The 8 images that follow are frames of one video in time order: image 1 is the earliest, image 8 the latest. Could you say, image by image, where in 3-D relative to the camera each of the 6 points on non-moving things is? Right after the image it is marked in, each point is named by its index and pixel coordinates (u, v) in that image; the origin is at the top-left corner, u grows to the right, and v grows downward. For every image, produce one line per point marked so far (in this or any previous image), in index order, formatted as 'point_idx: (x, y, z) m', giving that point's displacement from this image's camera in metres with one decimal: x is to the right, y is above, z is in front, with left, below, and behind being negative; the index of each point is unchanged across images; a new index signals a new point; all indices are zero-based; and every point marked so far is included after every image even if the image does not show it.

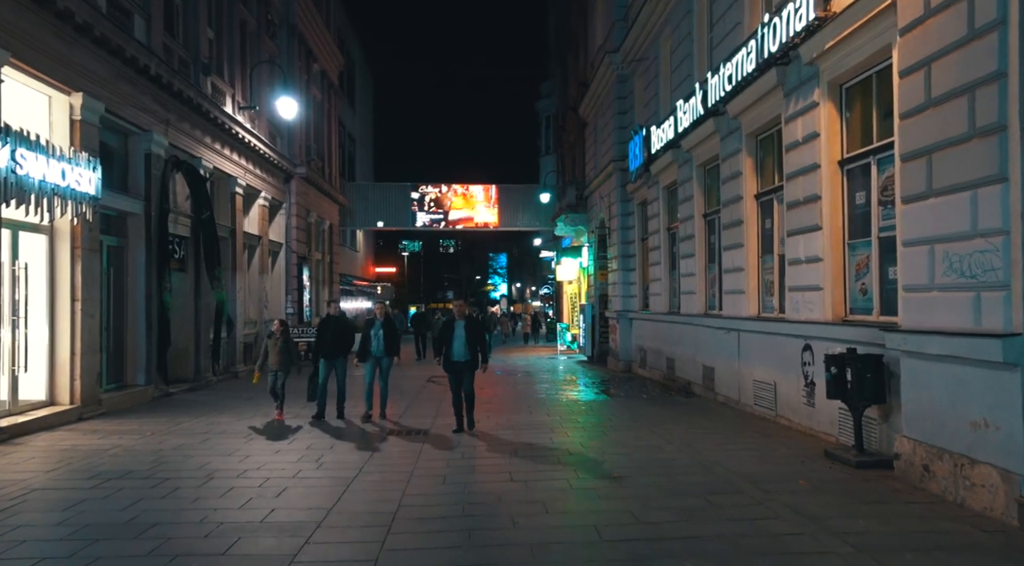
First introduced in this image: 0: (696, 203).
0: (+3.4, +1.5, +14.9) m
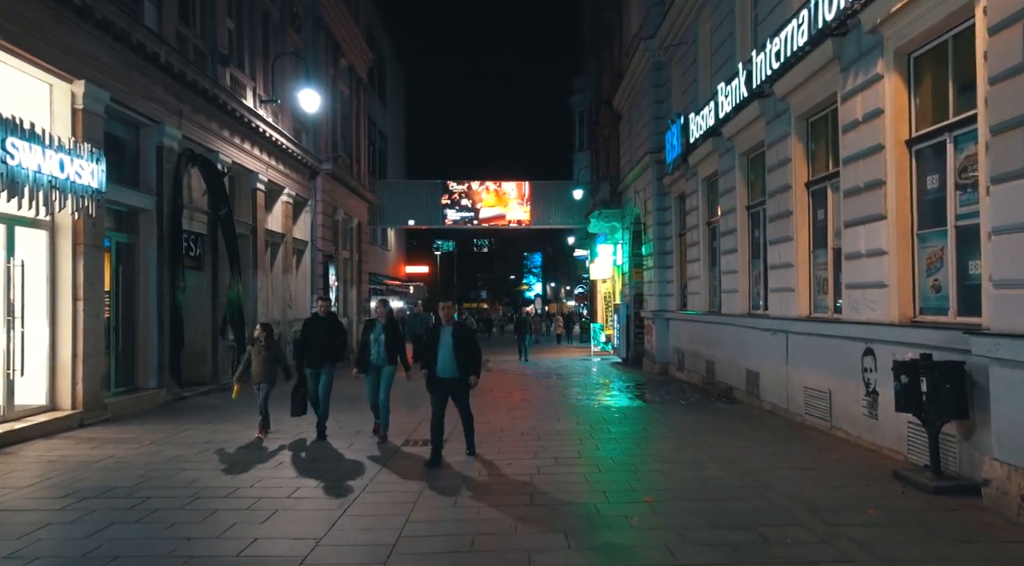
0: (+3.9, +1.5, +13.8) m
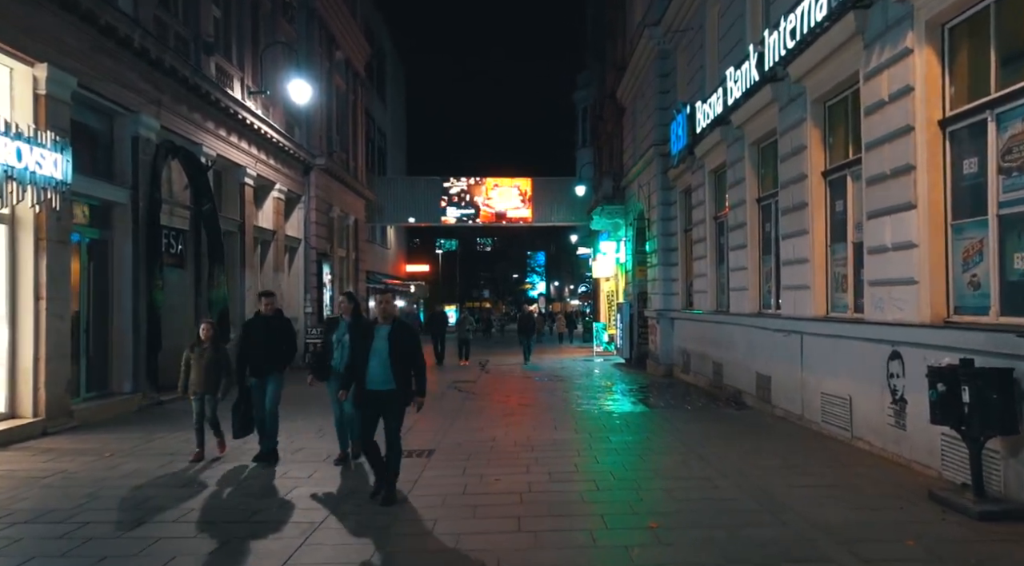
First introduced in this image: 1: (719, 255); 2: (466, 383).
0: (+3.8, +1.6, +13.0) m
1: (+4.1, +0.5, +15.7) m
2: (-1.0, -2.2, +17.4) m
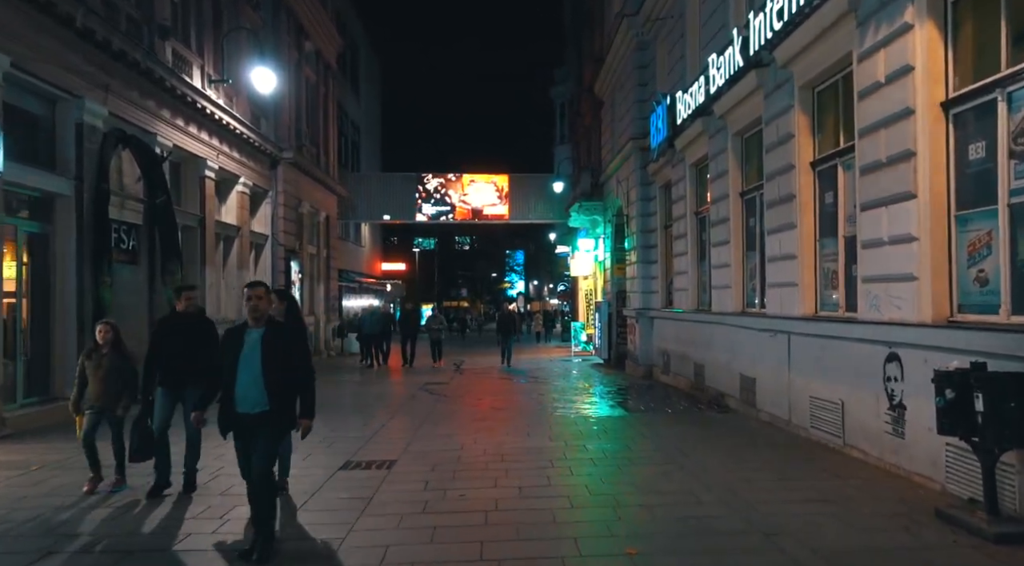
0: (+3.4, +1.6, +12.4) m
1: (+3.5, +0.6, +15.1) m
2: (-1.6, -2.1, +16.7) m
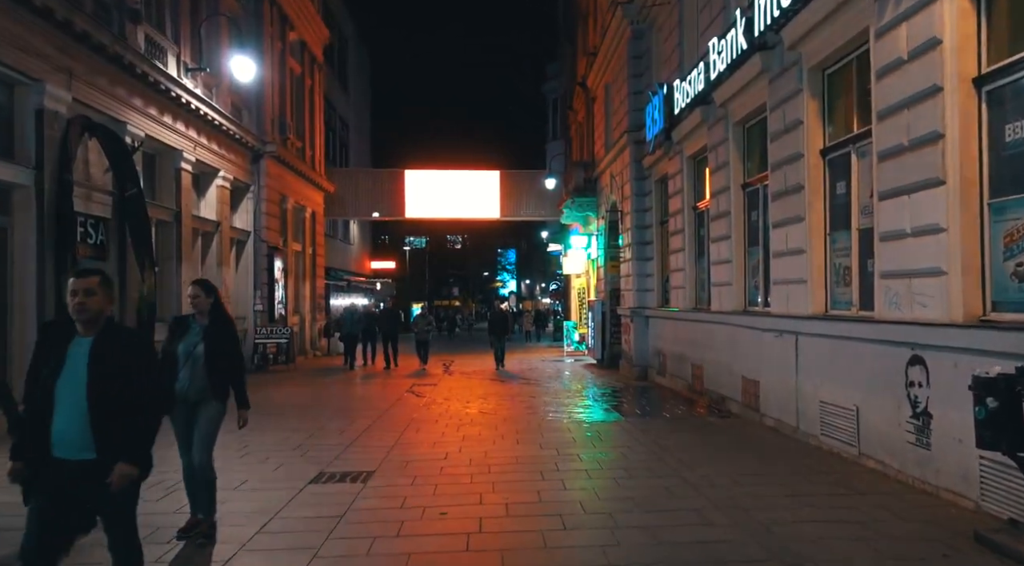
0: (+3.2, +1.7, +11.7) m
1: (+3.3, +0.6, +14.4) m
2: (-1.8, -2.1, +16.0) m
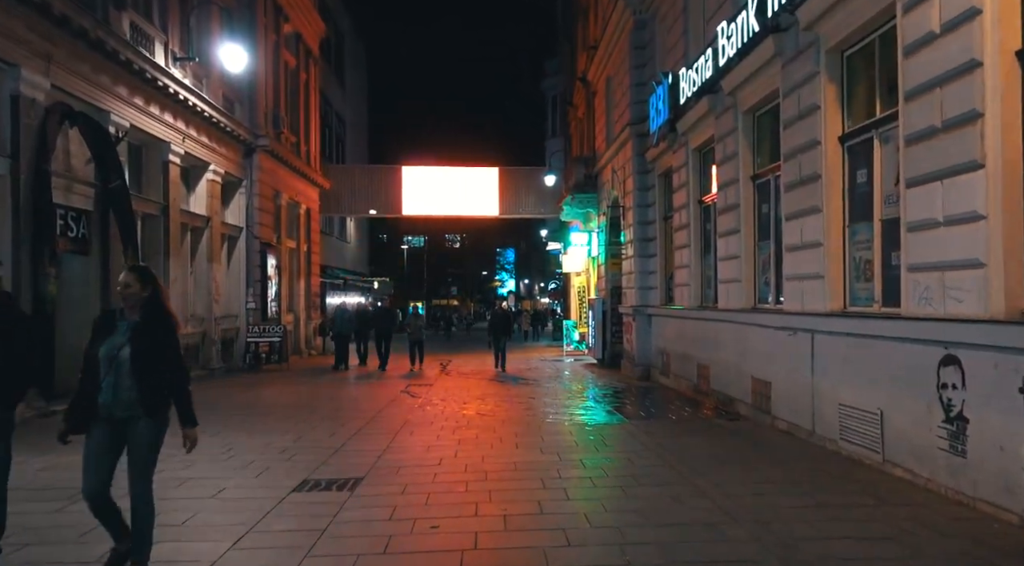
0: (+3.2, +1.7, +11.2) m
1: (+3.3, +0.7, +13.9) m
2: (-1.8, -2.0, +15.4) m
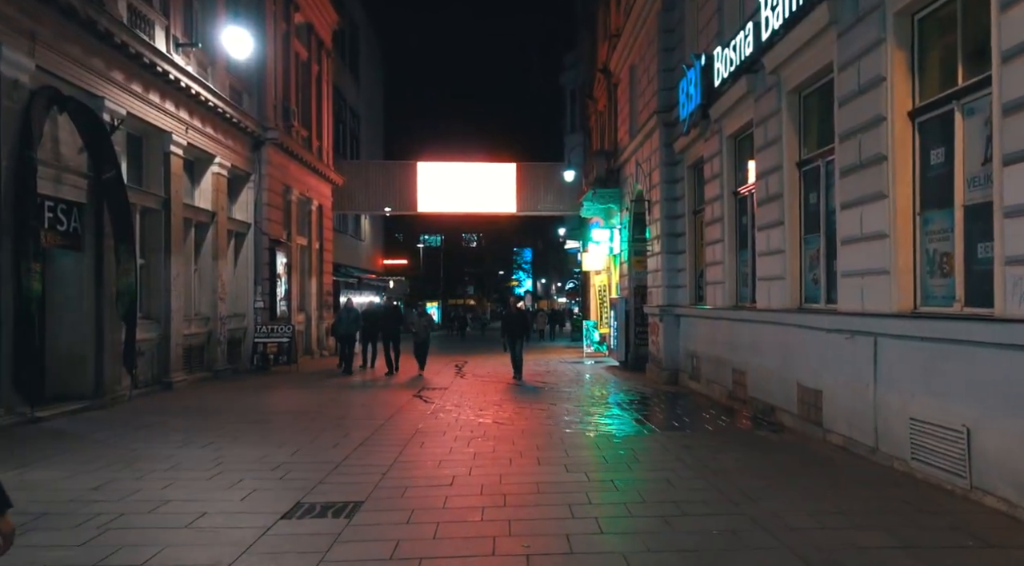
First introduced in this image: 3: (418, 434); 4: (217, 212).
0: (+3.5, +1.7, +10.2) m
1: (+3.6, +0.7, +12.8) m
2: (-1.4, -2.0, +14.5) m
3: (-1.2, -1.9, +10.0) m
4: (-6.8, +1.6, +18.4) m
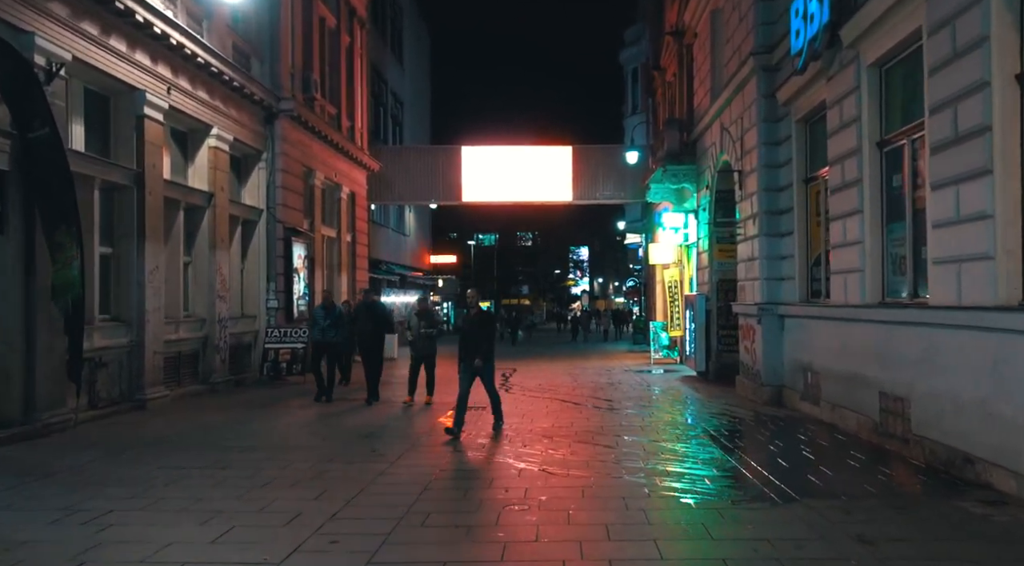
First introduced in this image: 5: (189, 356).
0: (+3.9, +1.9, +6.5) m
1: (+4.3, +0.9, +9.1) m
2: (-0.7, -1.9, +11.1) m
3: (-0.7, -1.8, +6.6) m
4: (-5.8, +1.7, +15.4) m
5: (-5.9, -1.4, +14.6) m
